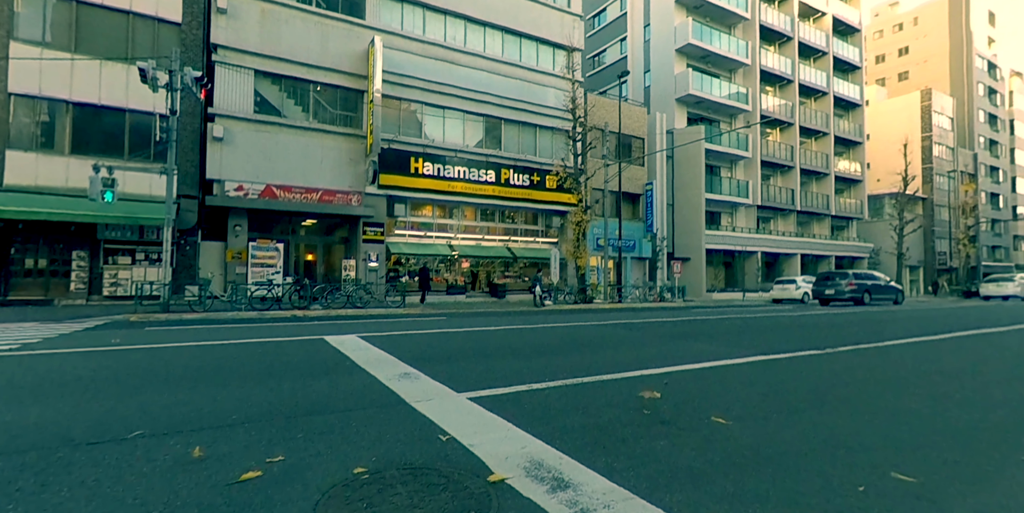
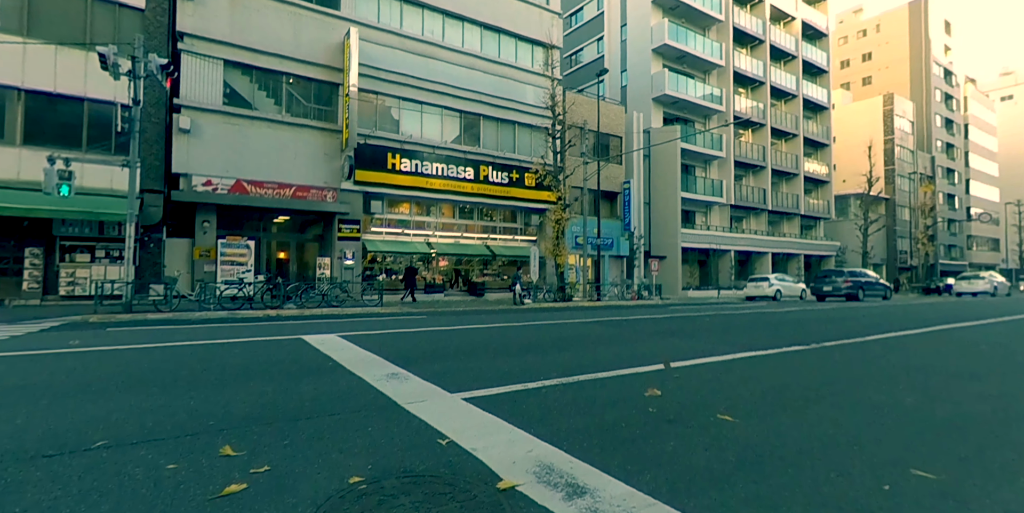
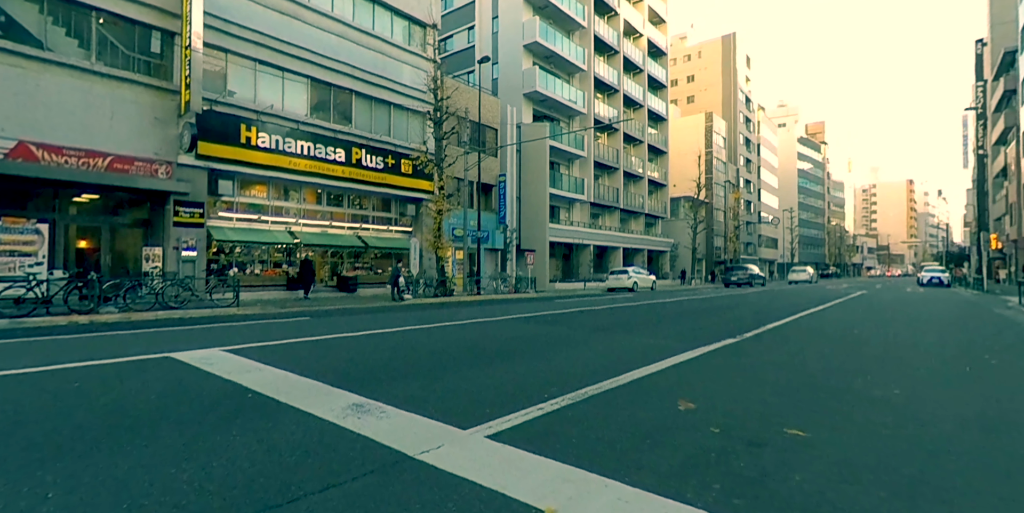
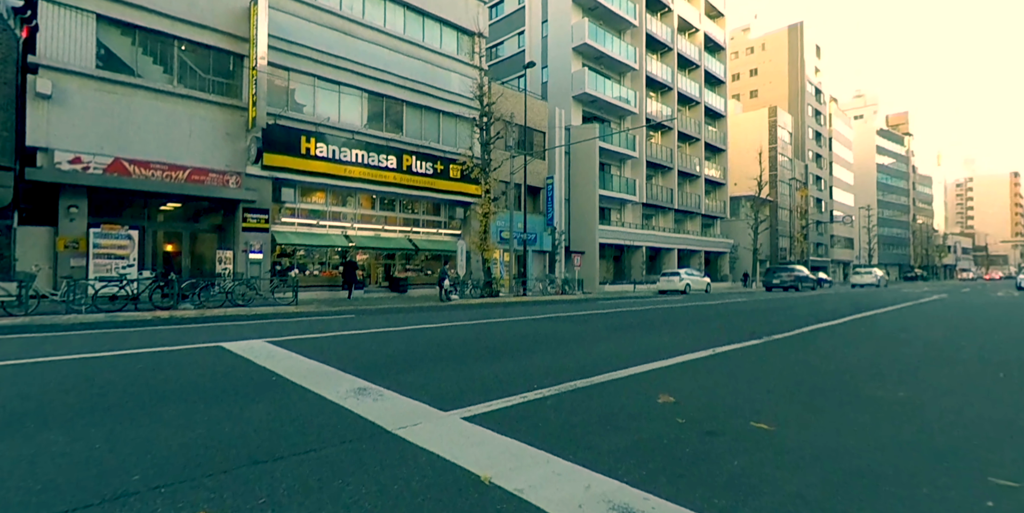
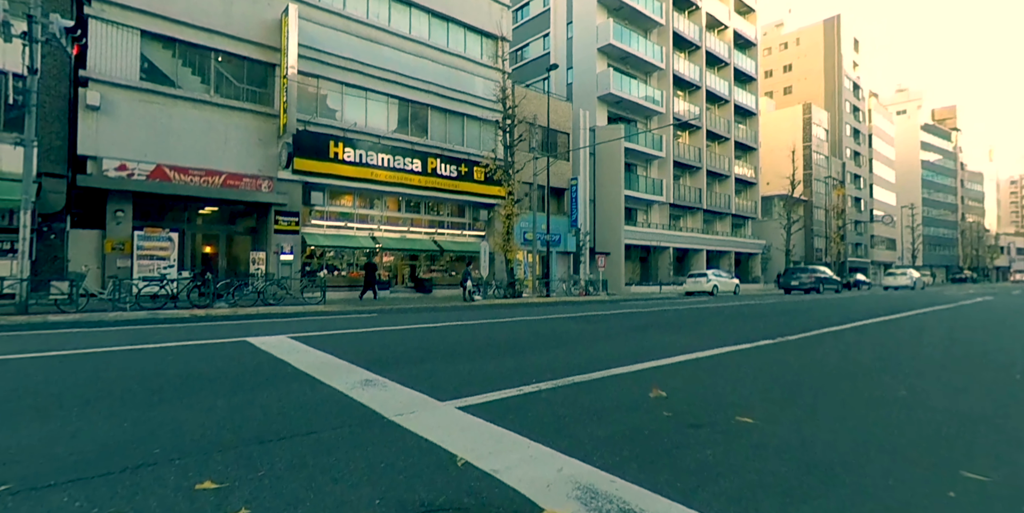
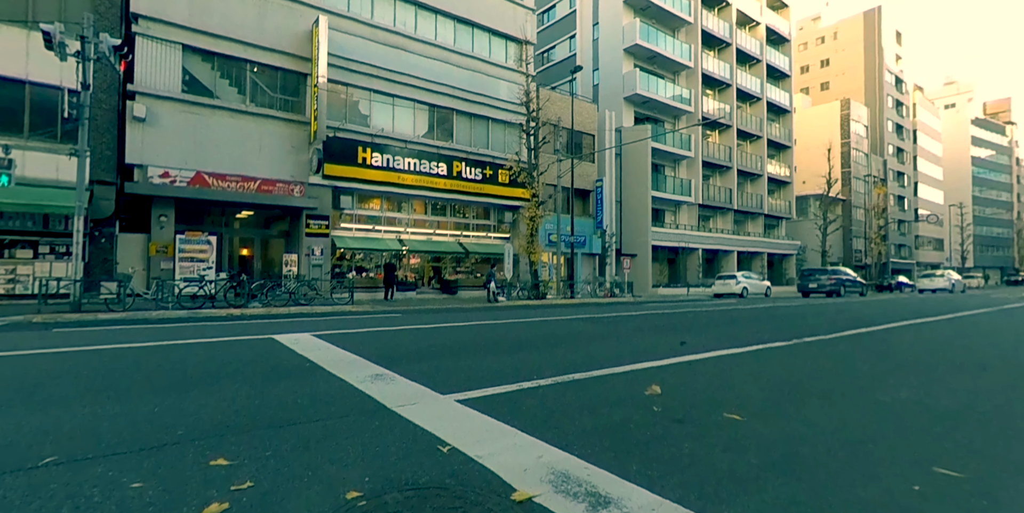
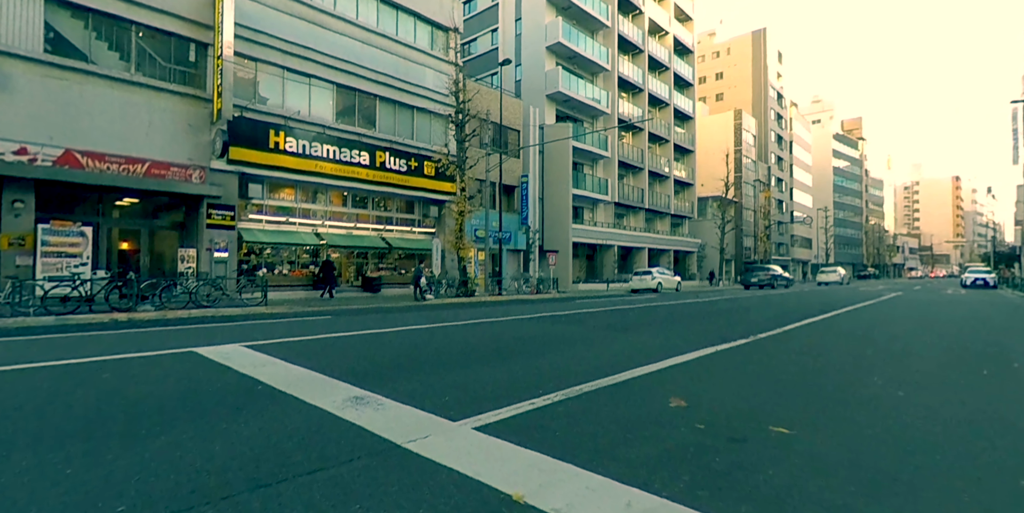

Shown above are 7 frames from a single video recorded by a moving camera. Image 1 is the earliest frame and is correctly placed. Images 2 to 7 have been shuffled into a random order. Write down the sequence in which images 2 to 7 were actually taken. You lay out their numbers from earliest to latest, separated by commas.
2, 6, 5, 4, 7, 3
